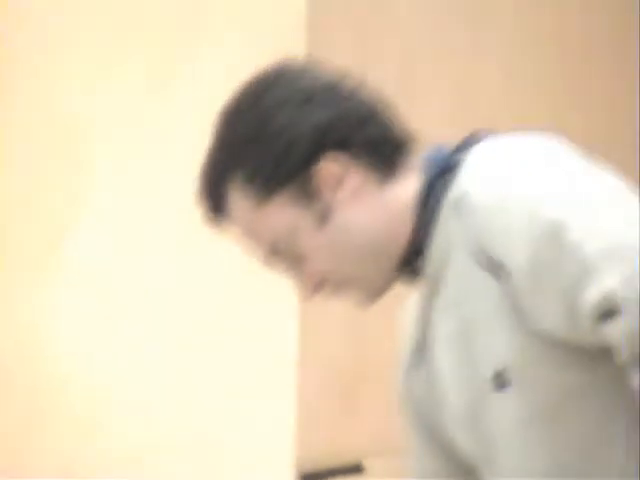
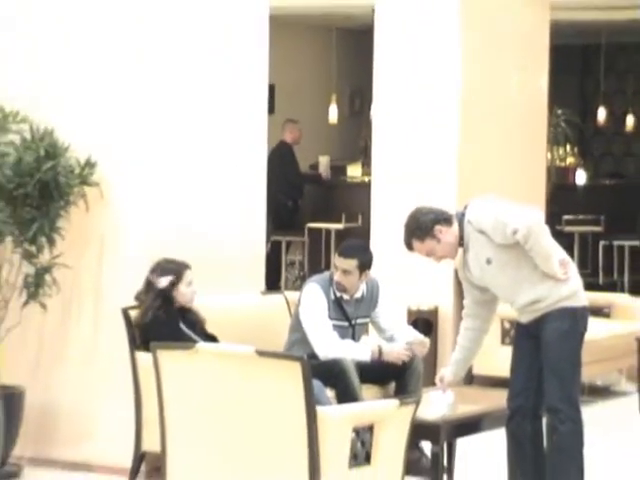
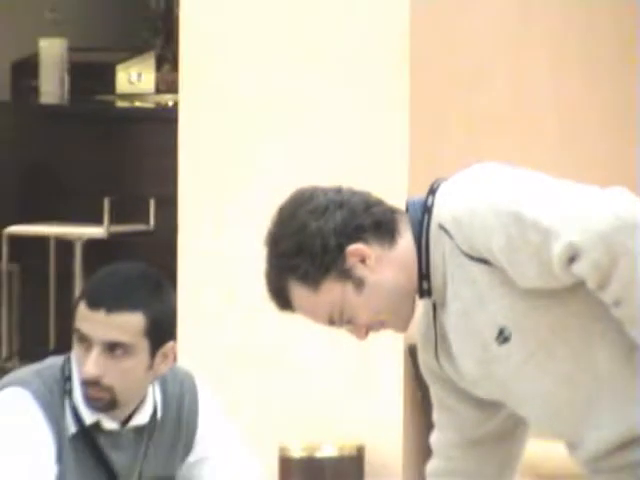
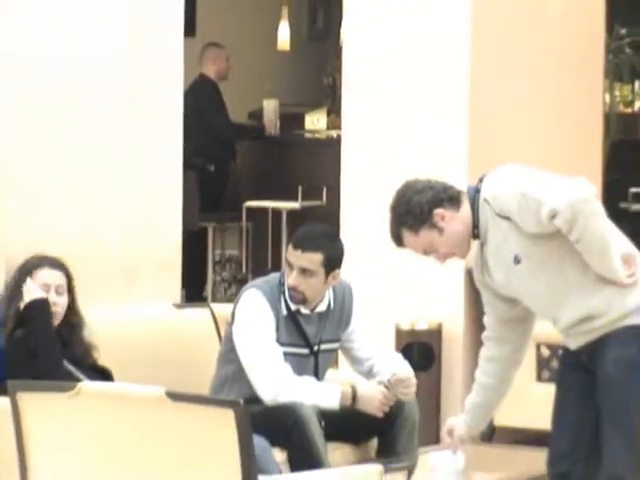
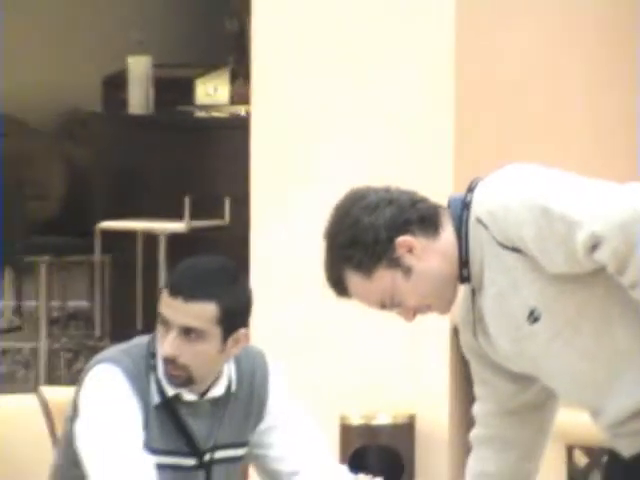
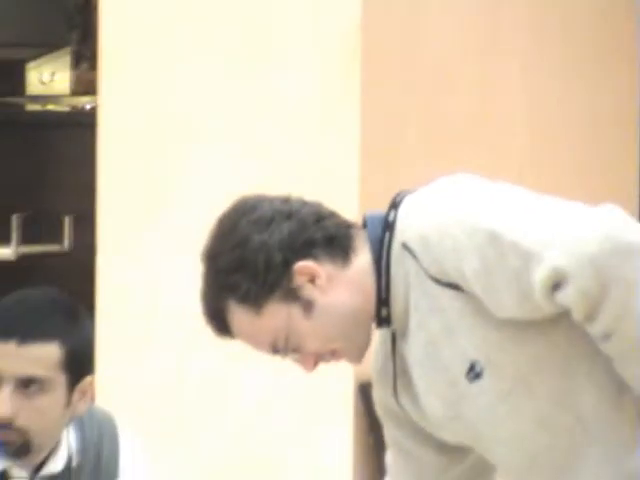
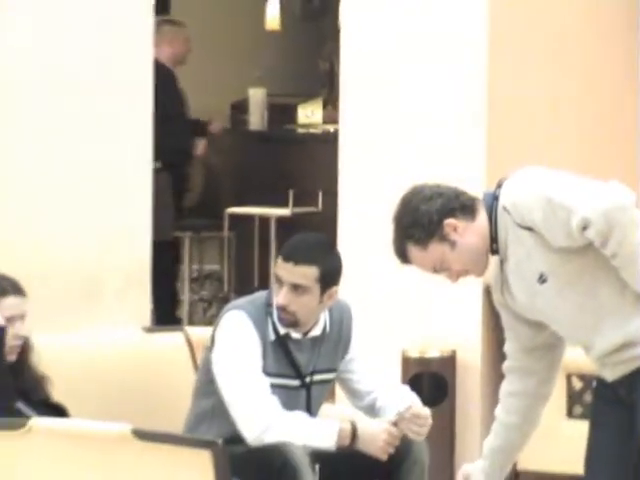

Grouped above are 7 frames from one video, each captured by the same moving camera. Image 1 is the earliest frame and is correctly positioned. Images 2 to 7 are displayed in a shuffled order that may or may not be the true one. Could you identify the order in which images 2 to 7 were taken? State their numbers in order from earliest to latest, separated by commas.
6, 3, 5, 7, 4, 2
